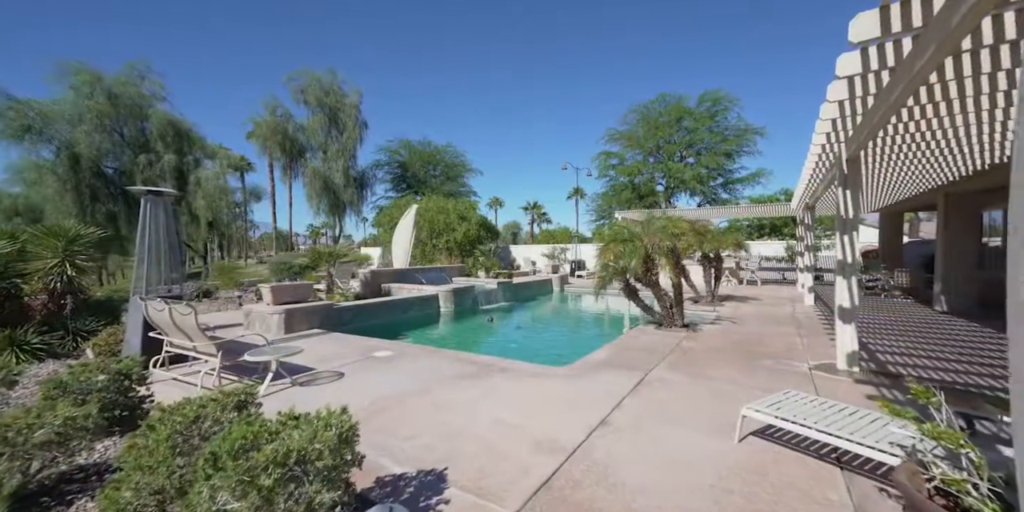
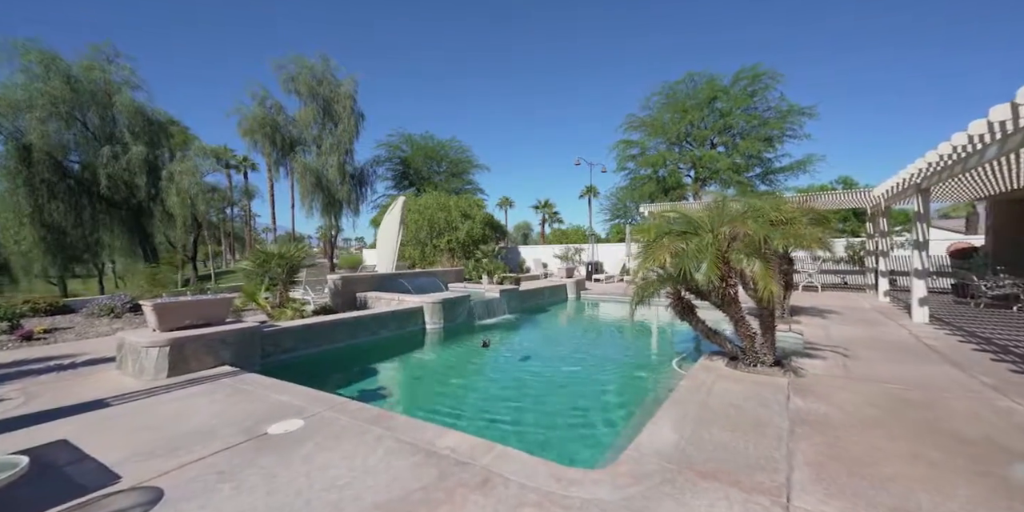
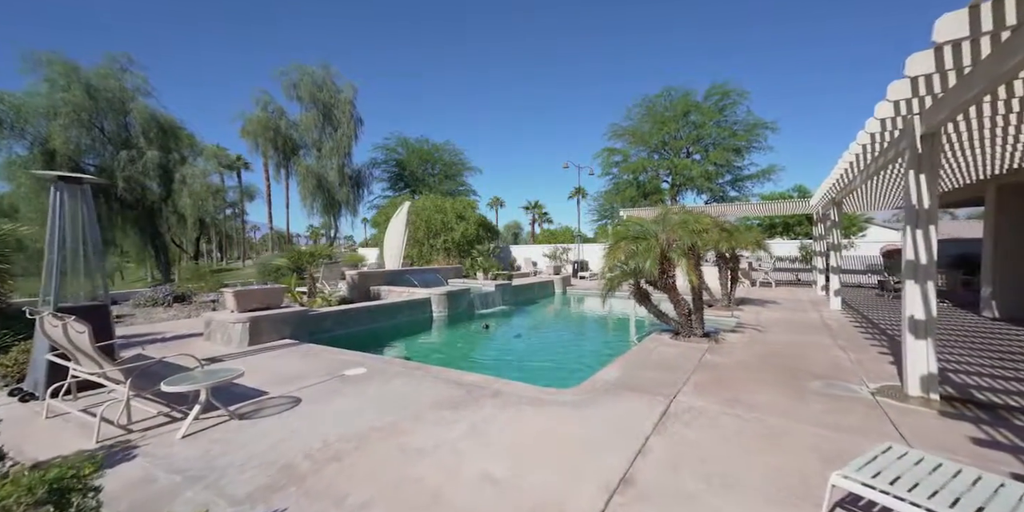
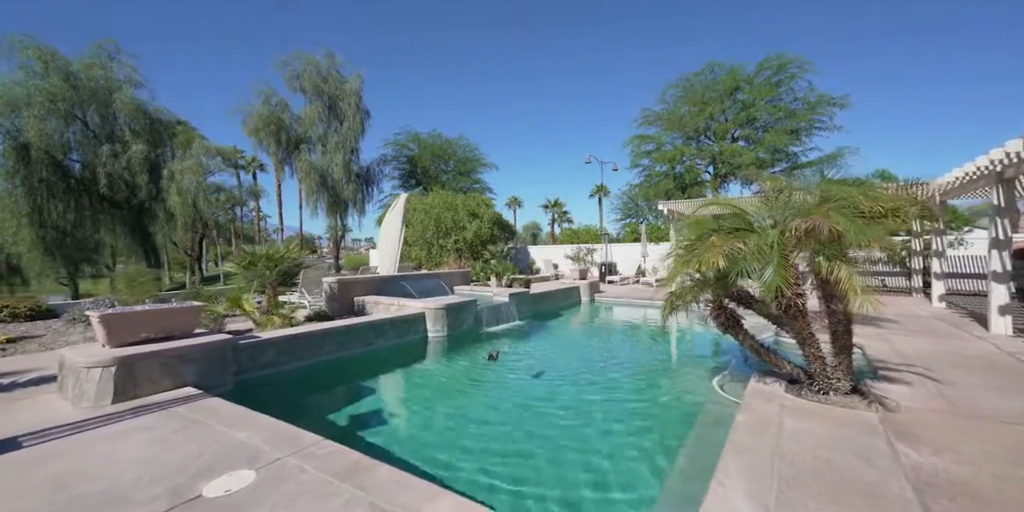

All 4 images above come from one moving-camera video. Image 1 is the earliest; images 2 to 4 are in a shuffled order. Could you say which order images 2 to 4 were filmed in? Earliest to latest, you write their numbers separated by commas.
3, 2, 4
